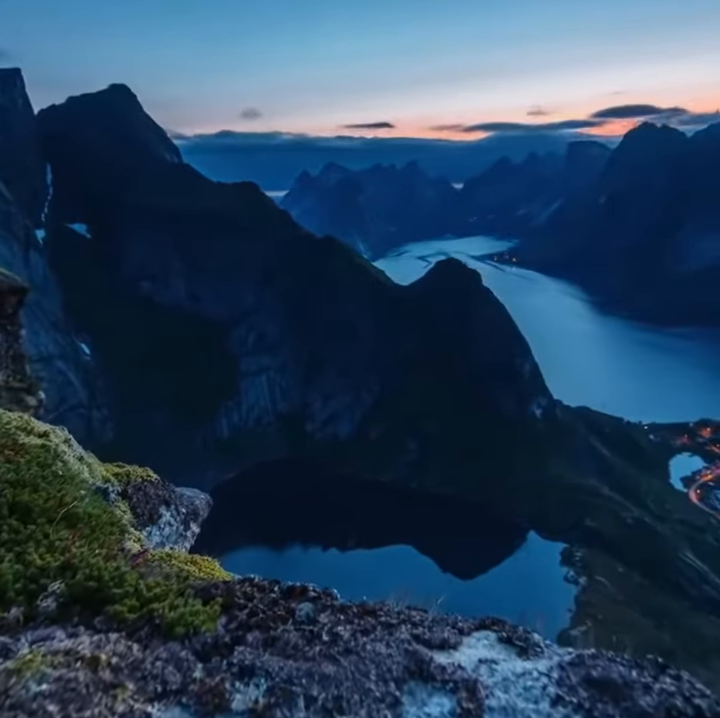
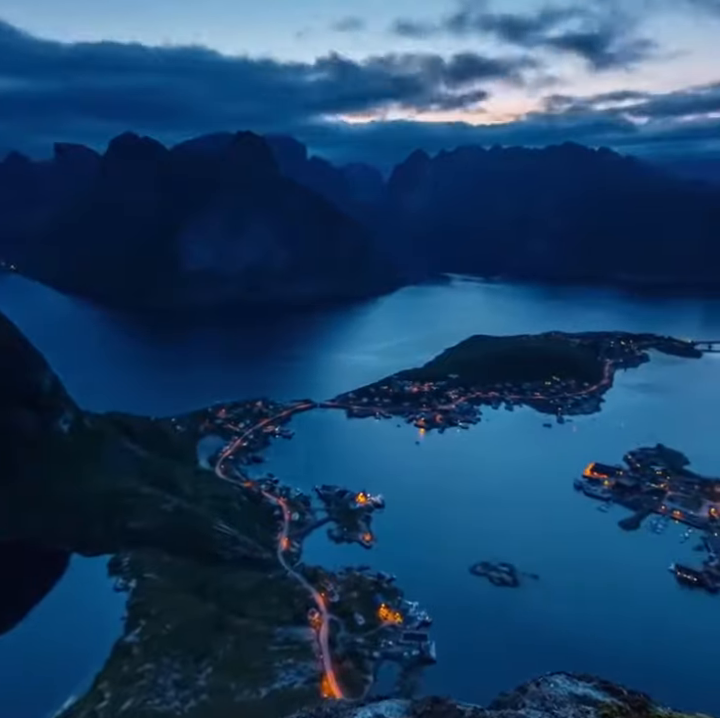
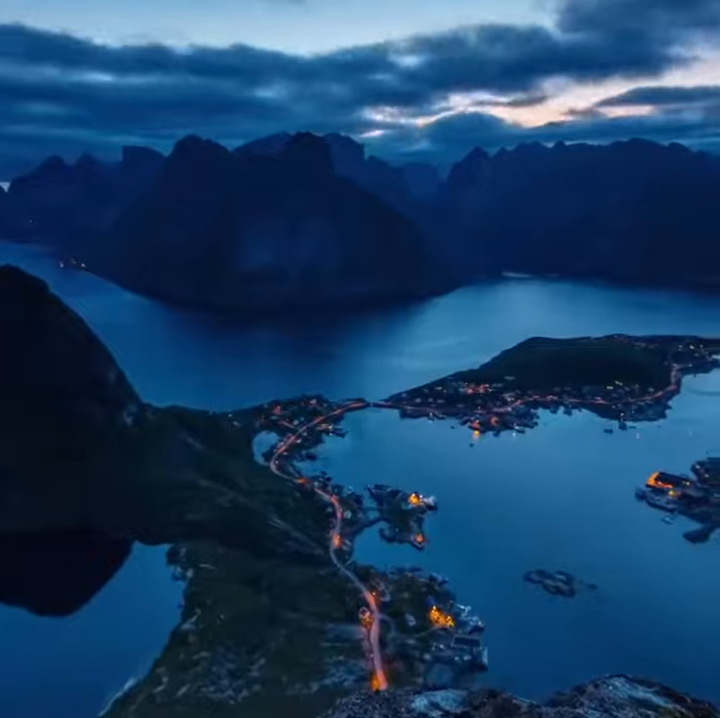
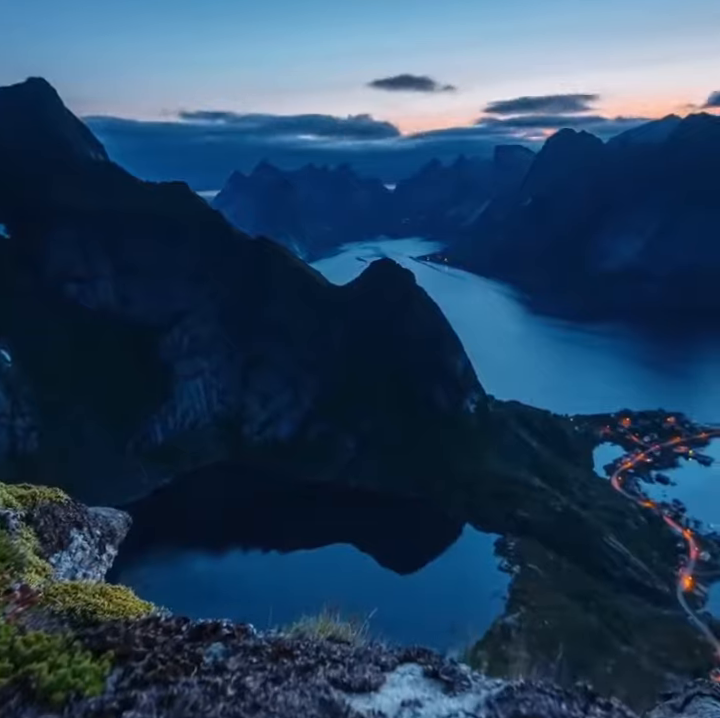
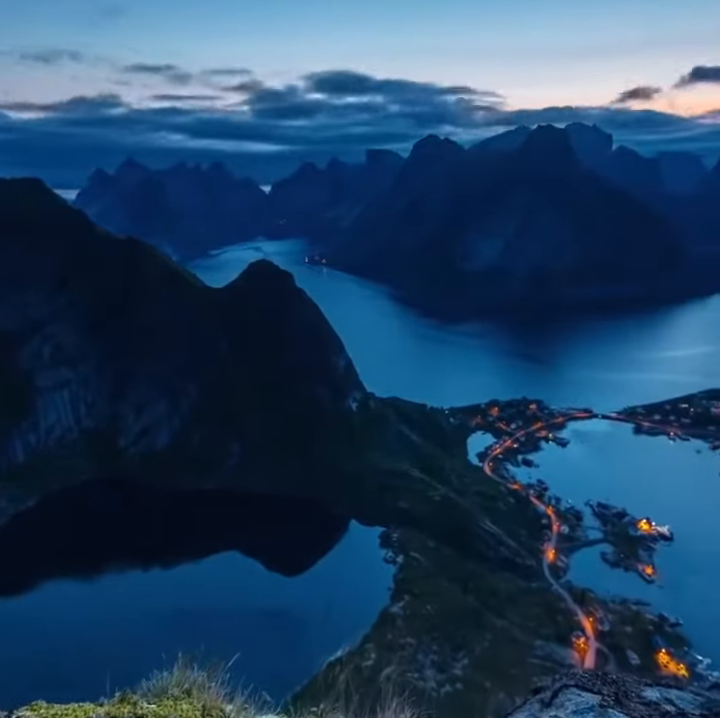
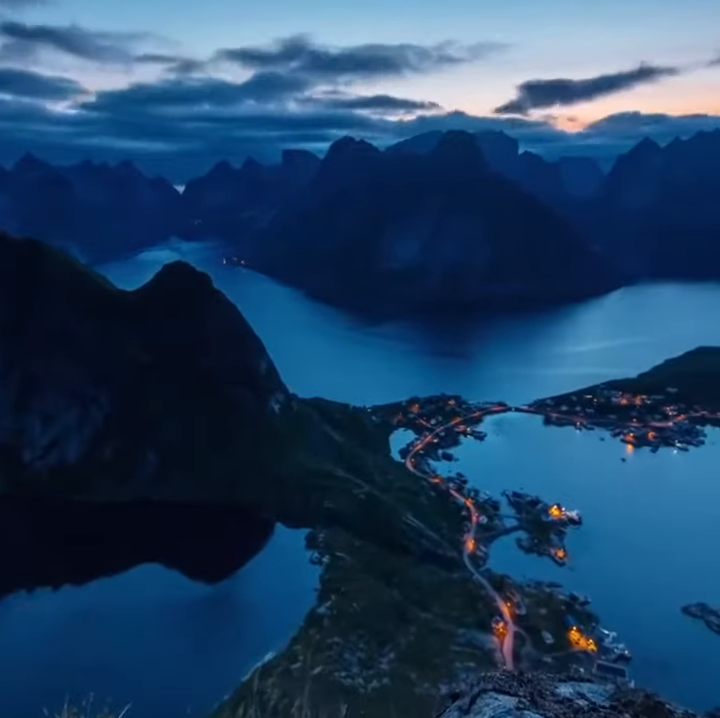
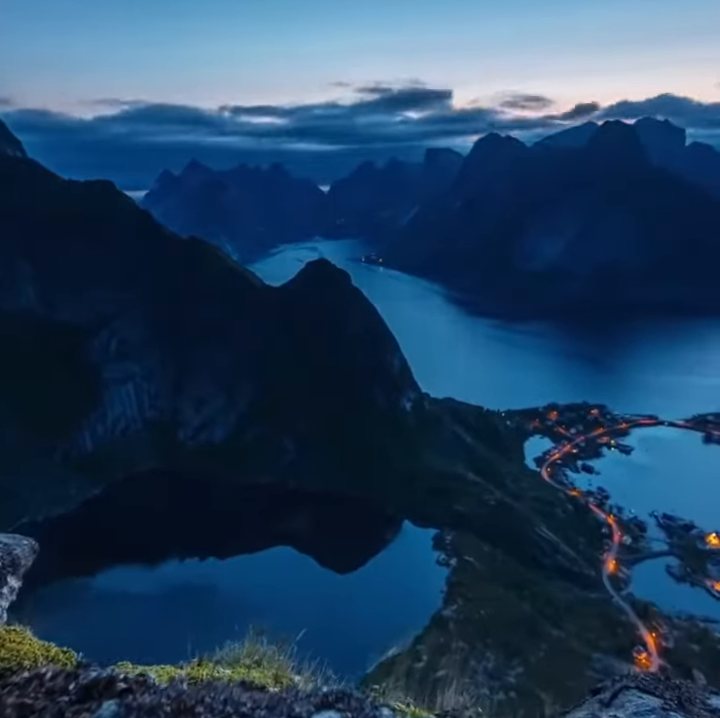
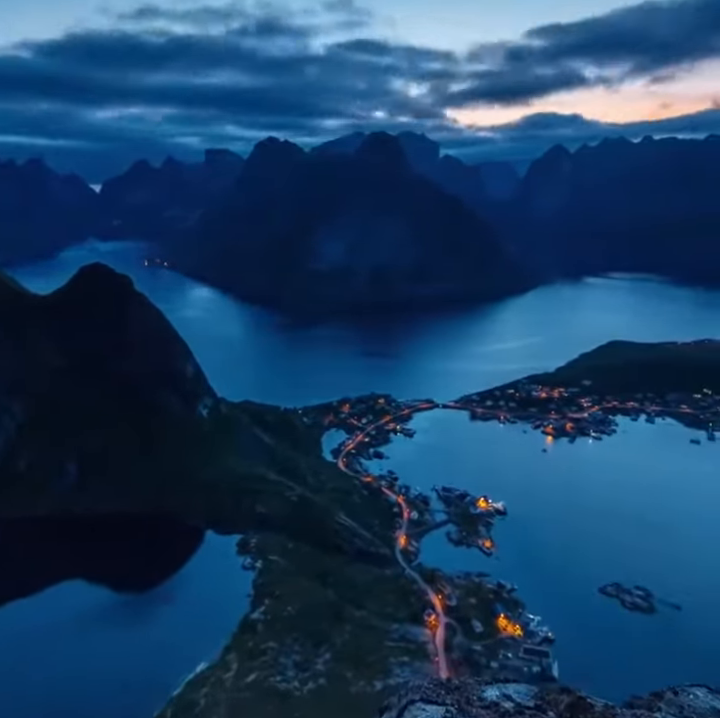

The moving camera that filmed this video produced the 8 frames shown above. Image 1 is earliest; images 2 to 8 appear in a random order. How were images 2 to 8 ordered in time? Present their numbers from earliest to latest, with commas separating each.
4, 7, 5, 6, 8, 3, 2
